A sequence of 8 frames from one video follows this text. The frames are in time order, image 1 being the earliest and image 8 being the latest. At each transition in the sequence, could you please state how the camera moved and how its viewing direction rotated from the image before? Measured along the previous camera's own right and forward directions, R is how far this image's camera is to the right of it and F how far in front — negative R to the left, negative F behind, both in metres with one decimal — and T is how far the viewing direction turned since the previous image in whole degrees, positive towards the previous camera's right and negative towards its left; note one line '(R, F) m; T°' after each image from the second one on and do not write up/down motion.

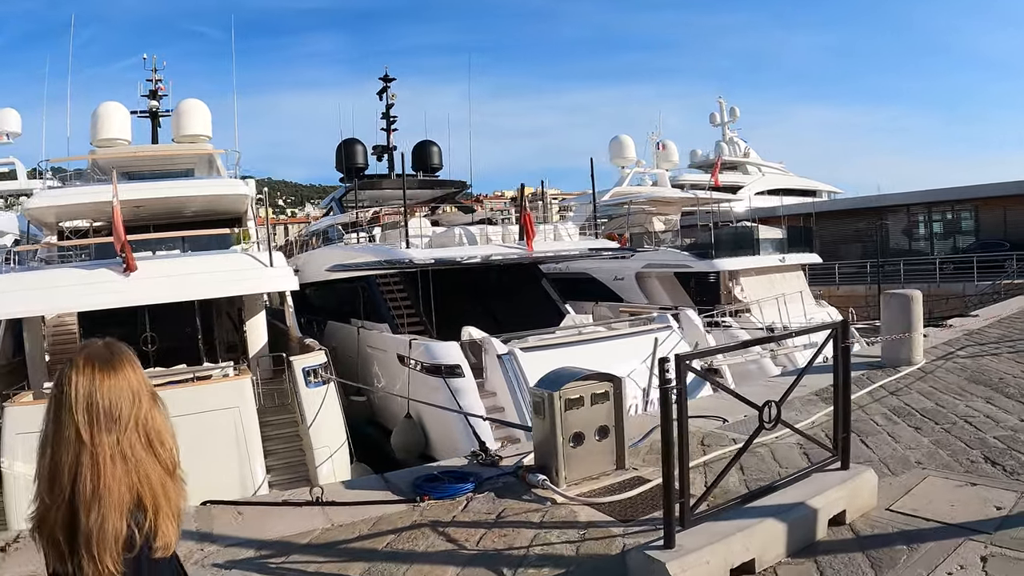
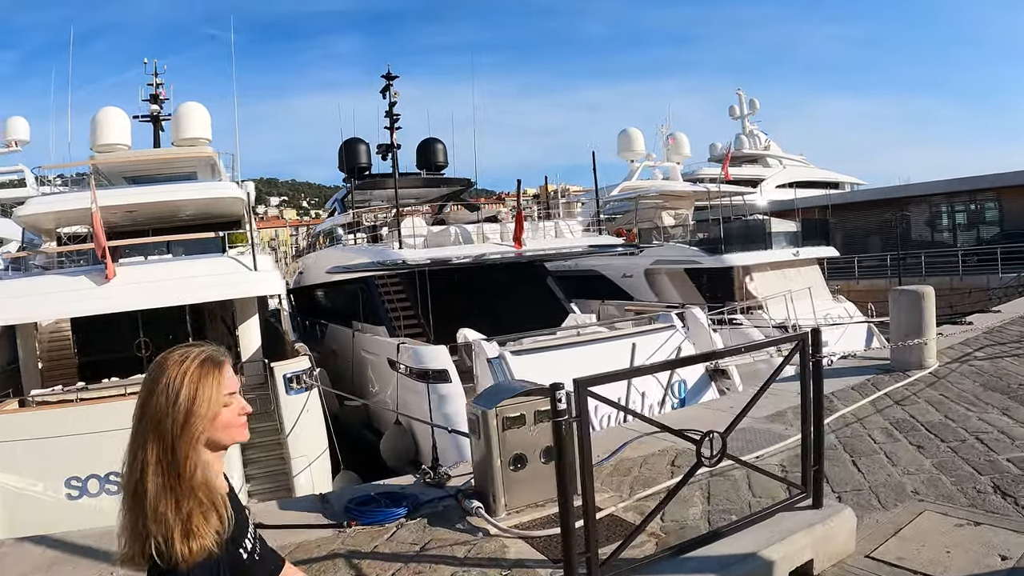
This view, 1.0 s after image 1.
(+0.4, +0.4) m; -2°
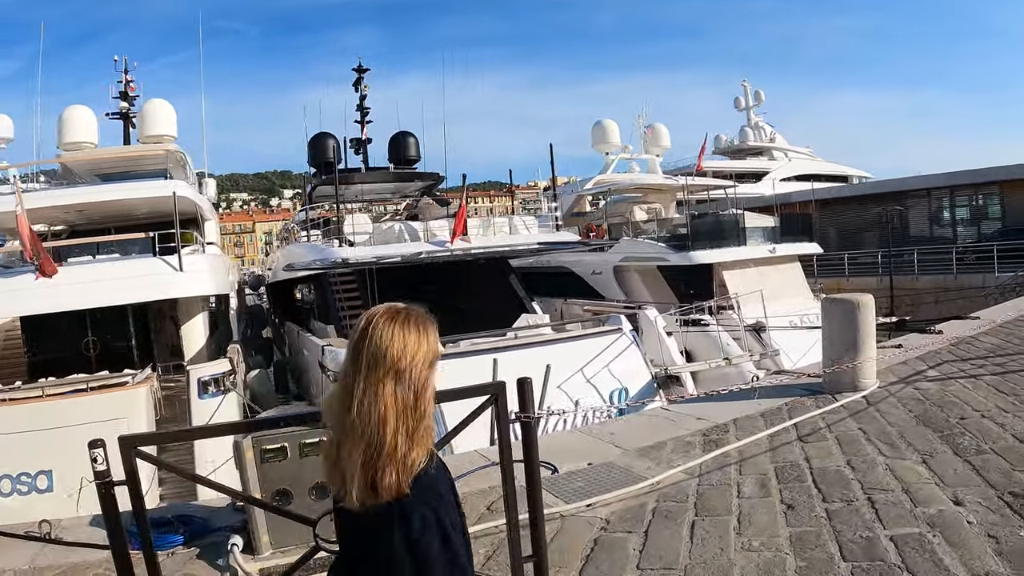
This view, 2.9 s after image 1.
(+1.0, +0.7) m; -1°
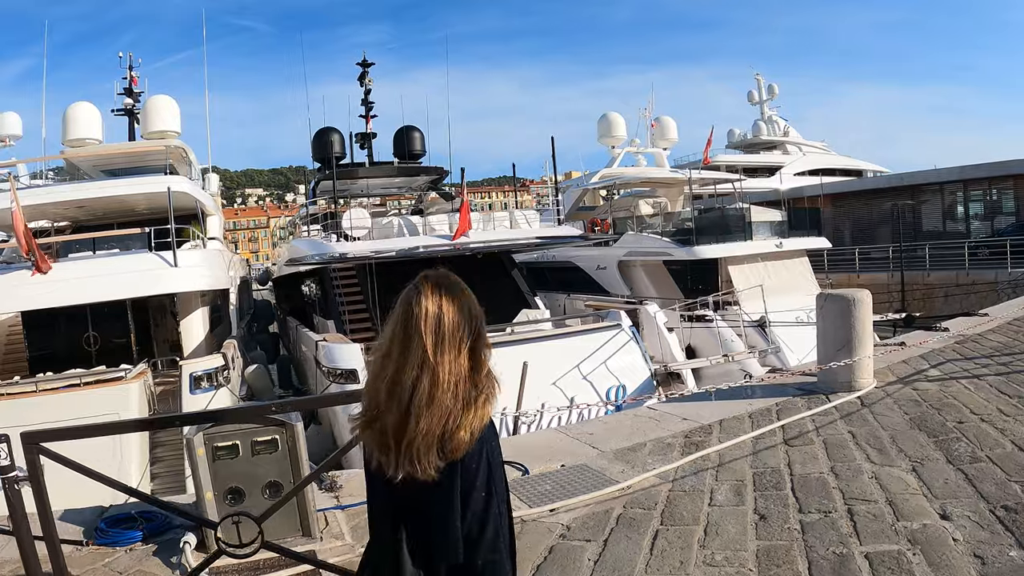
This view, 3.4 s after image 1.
(+0.2, +0.2) m; -1°
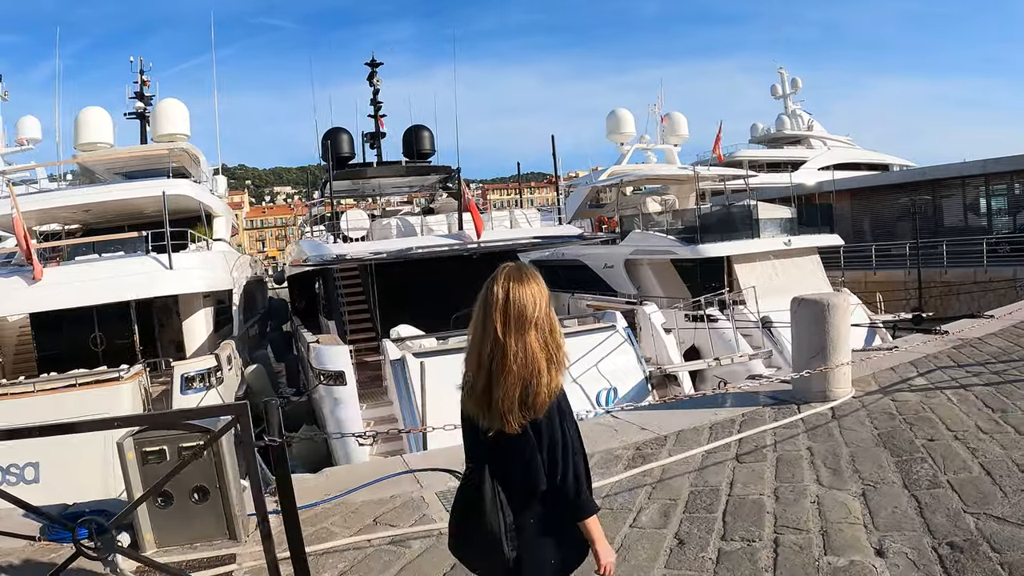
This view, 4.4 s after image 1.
(+0.4, +0.2) m; -2°
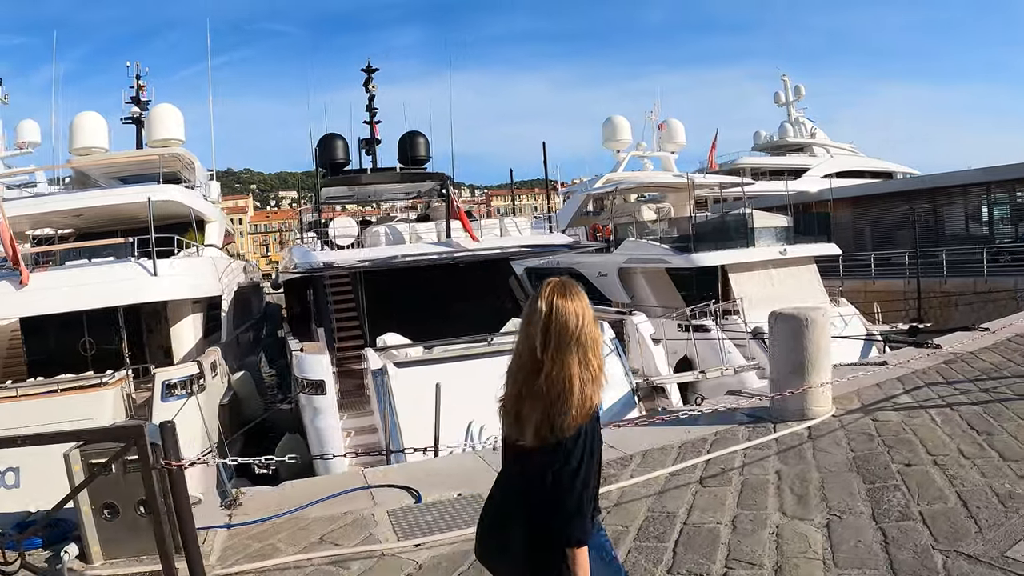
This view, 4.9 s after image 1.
(+0.2, +0.2) m; 0°
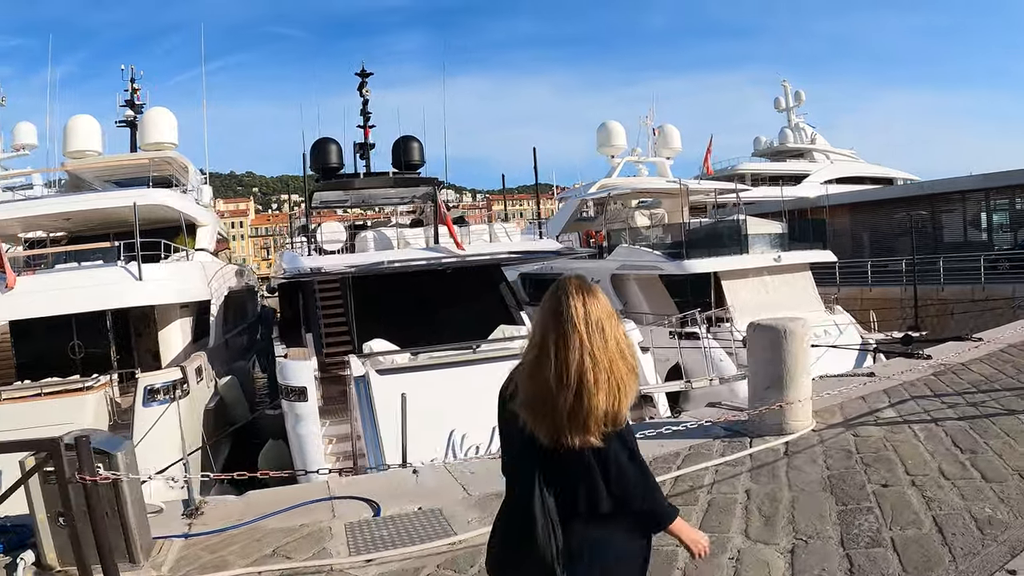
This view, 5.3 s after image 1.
(+0.2, +0.1) m; 0°
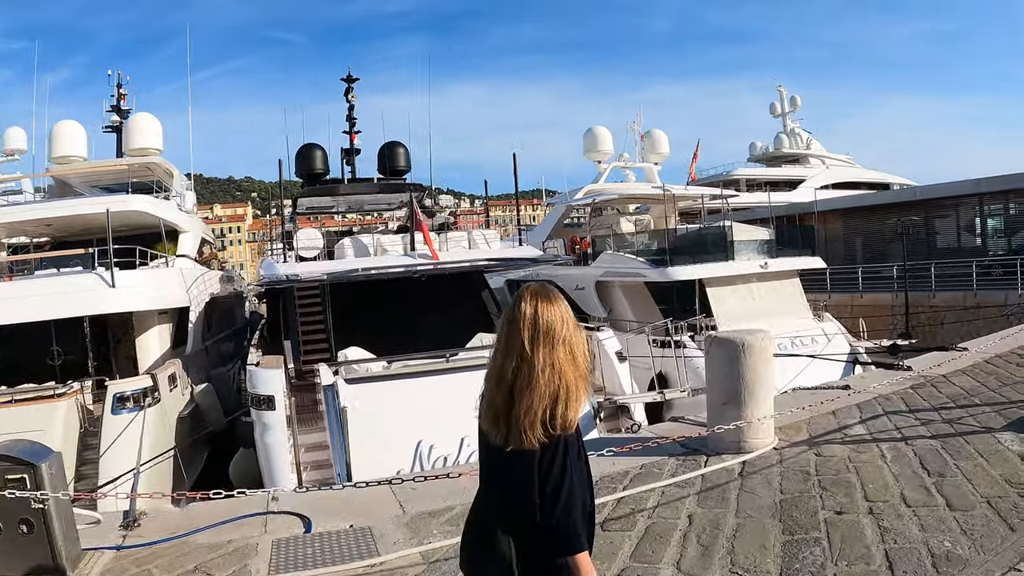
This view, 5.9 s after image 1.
(+0.3, +0.2) m; 0°
